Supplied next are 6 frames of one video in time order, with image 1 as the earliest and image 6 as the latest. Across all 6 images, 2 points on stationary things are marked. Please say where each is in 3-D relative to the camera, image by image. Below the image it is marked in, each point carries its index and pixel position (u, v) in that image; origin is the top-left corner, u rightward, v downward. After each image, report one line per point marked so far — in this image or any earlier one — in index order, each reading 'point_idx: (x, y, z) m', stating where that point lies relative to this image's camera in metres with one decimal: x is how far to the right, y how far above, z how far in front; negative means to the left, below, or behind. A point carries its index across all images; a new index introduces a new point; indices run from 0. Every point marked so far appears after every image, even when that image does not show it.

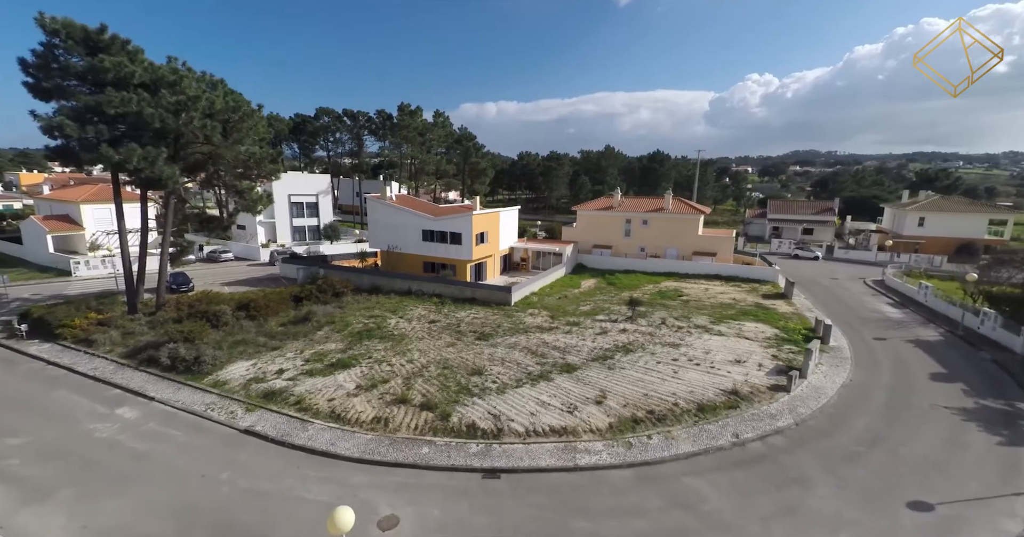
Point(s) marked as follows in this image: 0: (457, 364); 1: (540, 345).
0: (-1.8, -3.1, +14.9) m
1: (+1.0, -2.7, +16.7) m
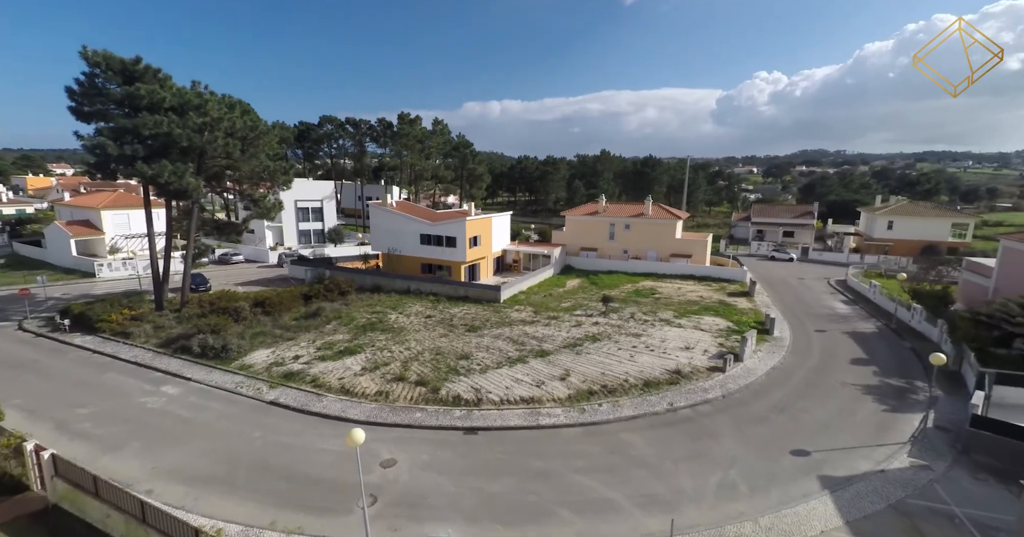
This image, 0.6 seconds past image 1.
0: (-2.5, -3.1, +17.4) m
1: (+0.4, -2.7, +19.2) m
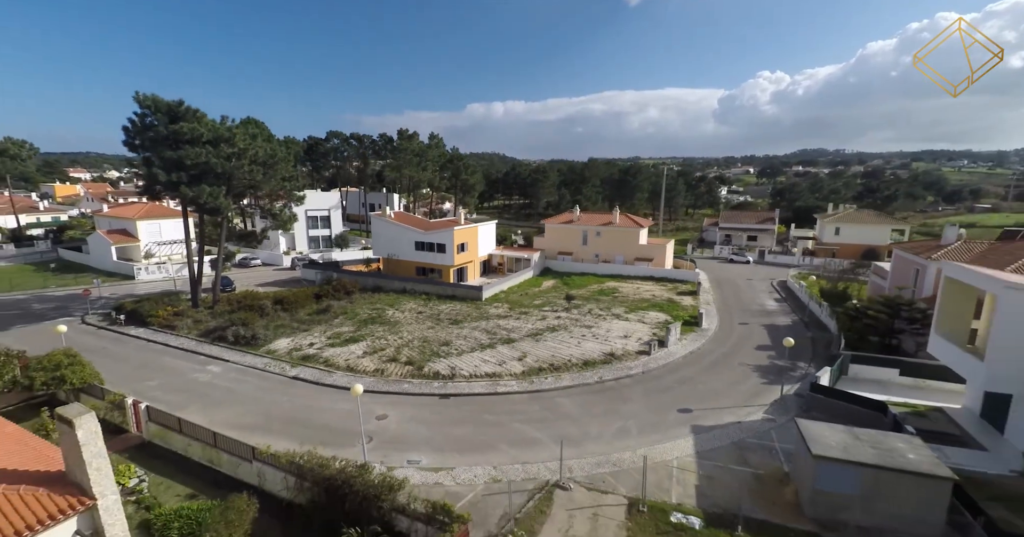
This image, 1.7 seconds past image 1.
0: (-3.7, -3.3, +21.5) m
1: (-0.9, -2.9, +23.2) m
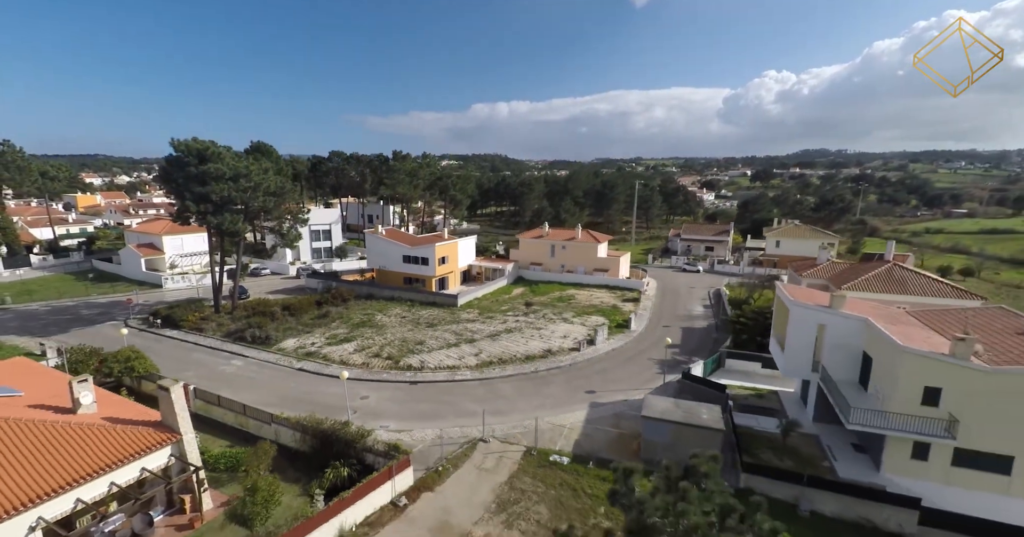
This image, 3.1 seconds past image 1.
0: (-5.9, -4.1, +26.7) m
1: (-3.1, -3.7, +28.4) m
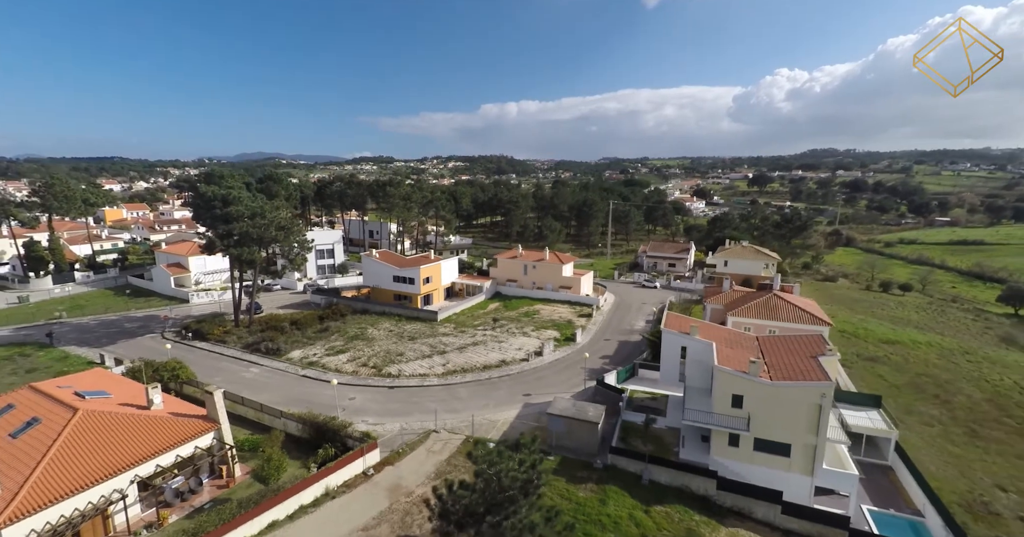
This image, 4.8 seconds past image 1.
0: (-8.4, -5.8, +32.7) m
1: (-5.5, -5.4, +34.3) m
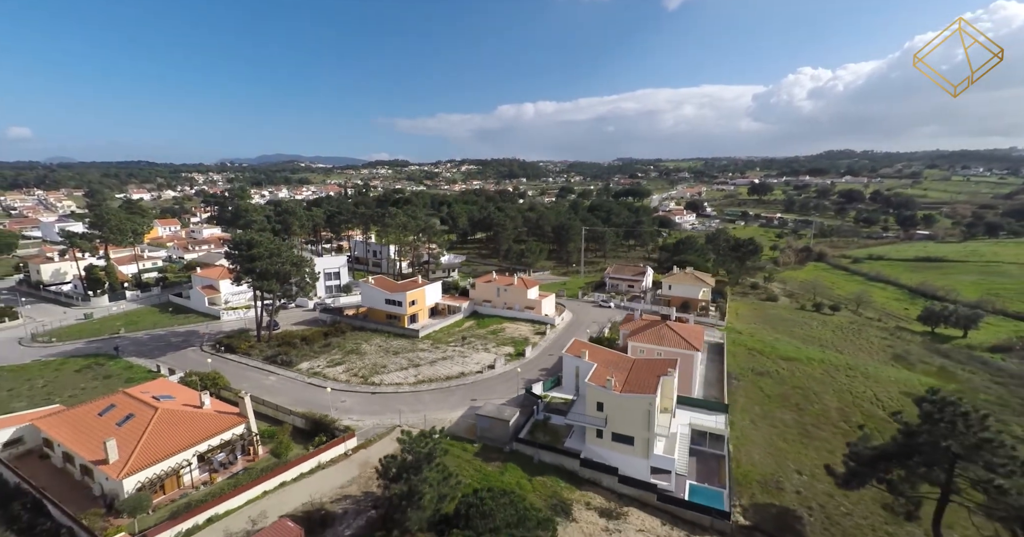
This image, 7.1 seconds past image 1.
0: (-12.0, -8.6, +41.6) m
1: (-9.0, -8.2, +43.2) m
